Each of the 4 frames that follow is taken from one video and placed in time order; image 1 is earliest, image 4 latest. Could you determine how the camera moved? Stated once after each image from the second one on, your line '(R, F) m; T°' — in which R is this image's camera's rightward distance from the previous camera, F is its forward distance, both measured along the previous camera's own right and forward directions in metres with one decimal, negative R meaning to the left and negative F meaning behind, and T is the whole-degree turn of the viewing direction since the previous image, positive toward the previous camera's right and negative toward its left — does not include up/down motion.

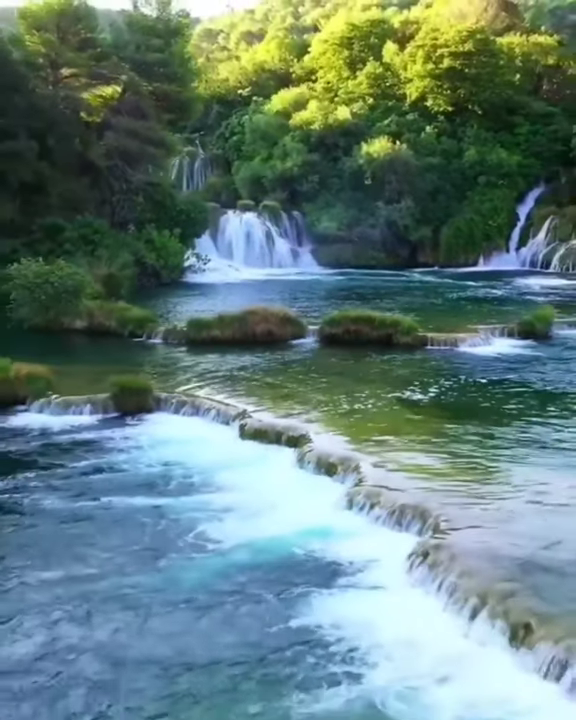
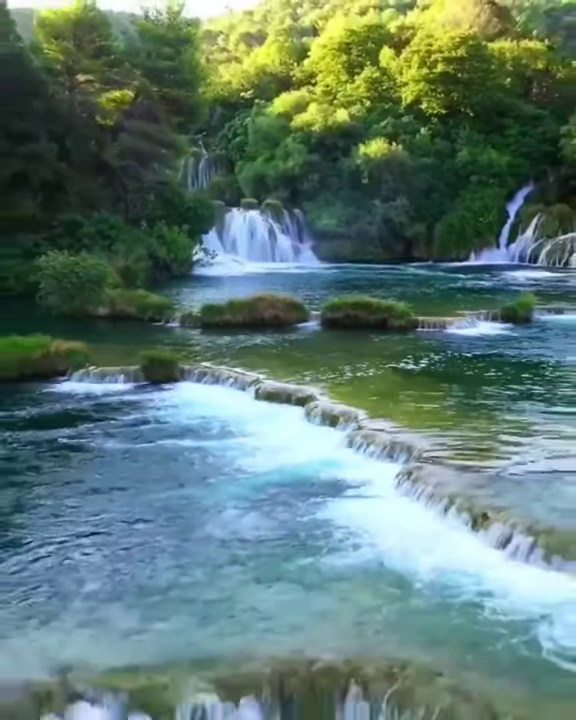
(-0.2, -2.4) m; 0°
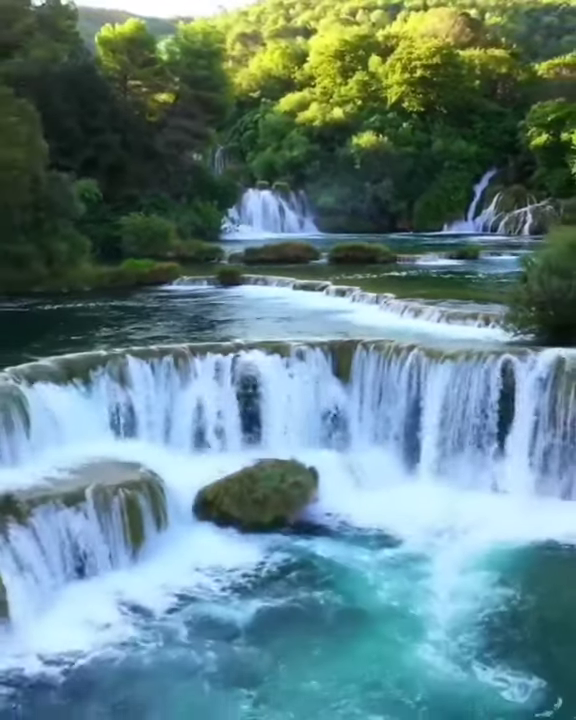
(-1.0, -10.4) m; +1°
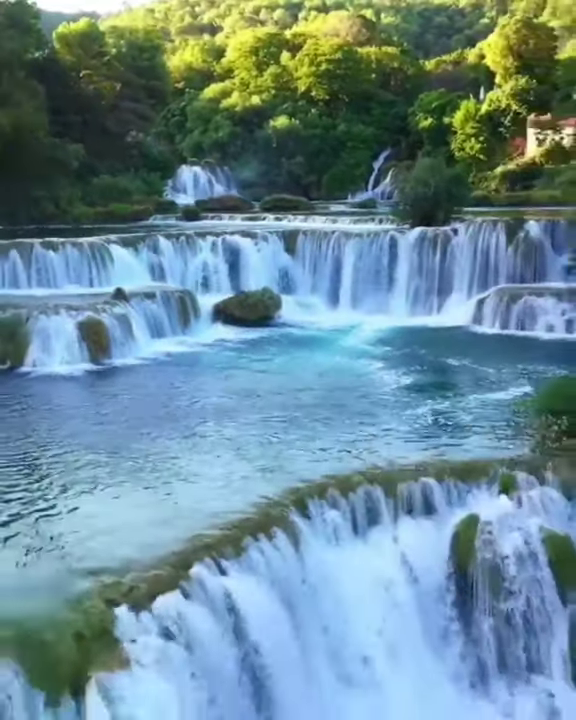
(-1.8, -9.8) m; +5°
